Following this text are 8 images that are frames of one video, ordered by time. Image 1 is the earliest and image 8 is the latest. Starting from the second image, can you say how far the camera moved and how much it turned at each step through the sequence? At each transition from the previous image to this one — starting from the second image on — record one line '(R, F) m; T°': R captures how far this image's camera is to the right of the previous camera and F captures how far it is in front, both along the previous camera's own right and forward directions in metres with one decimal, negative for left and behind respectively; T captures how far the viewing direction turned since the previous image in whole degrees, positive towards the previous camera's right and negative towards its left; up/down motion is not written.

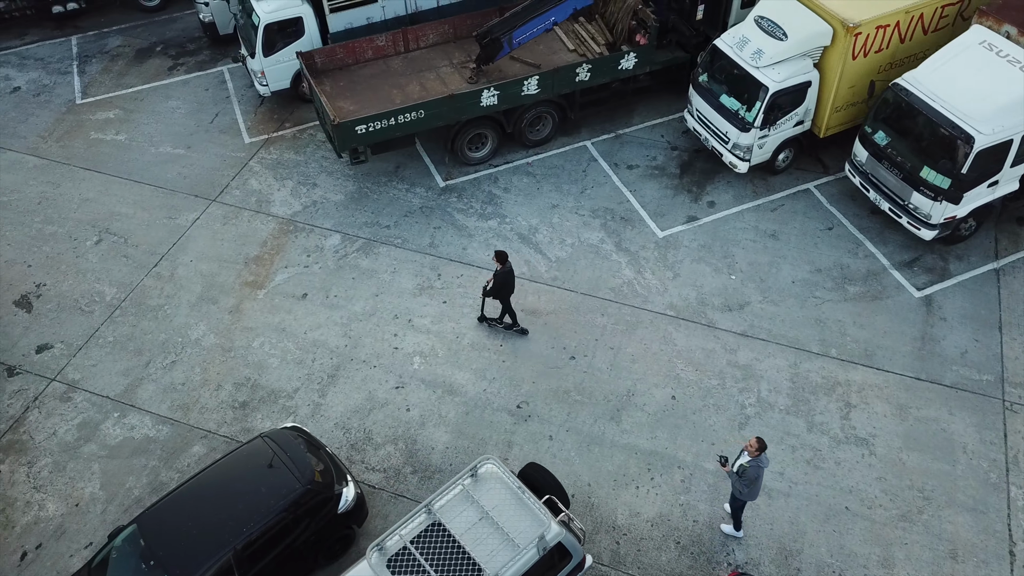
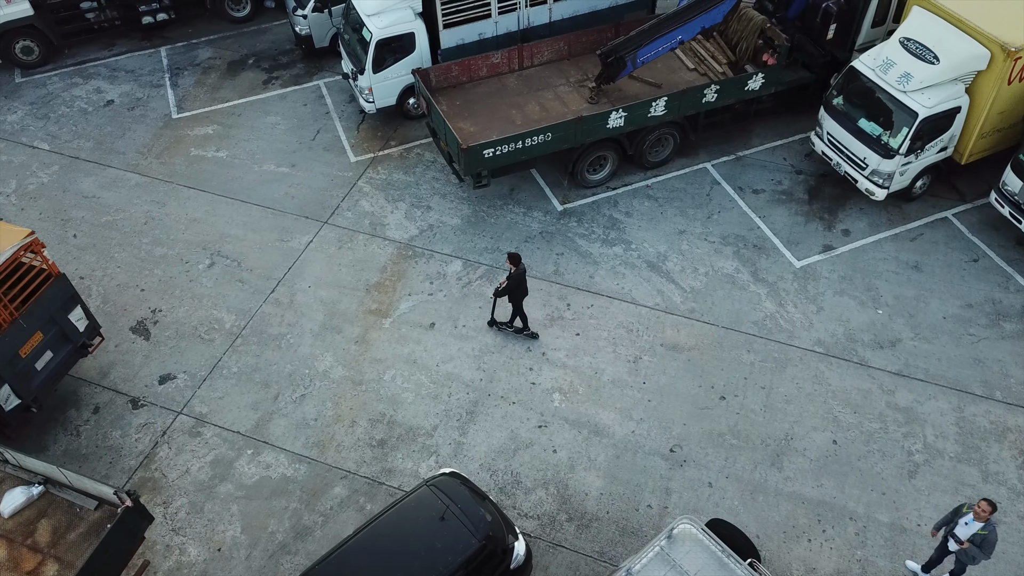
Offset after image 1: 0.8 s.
(-1.5, +0.4) m; -1°
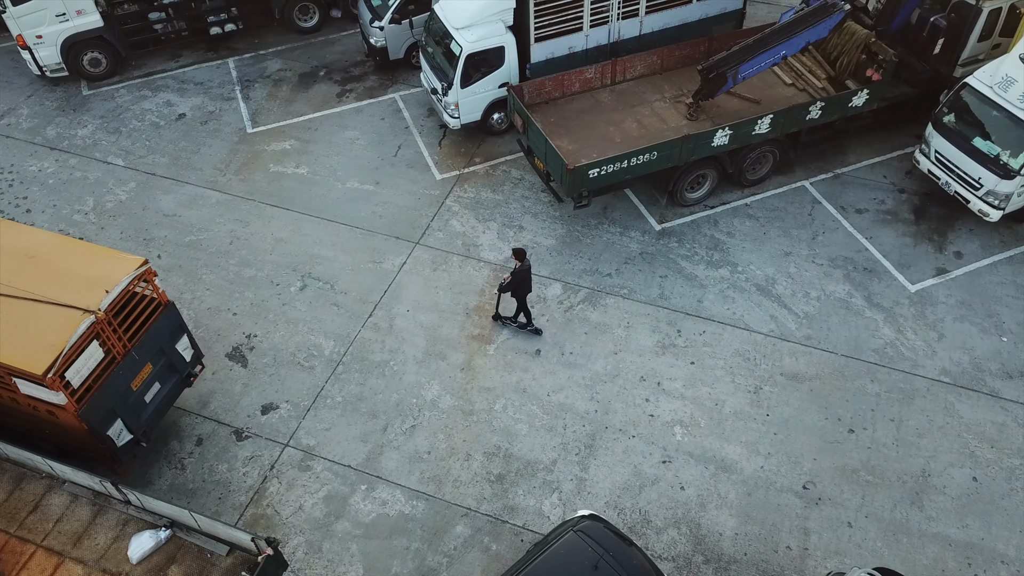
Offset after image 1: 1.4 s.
(-1.3, +0.3) m; 0°
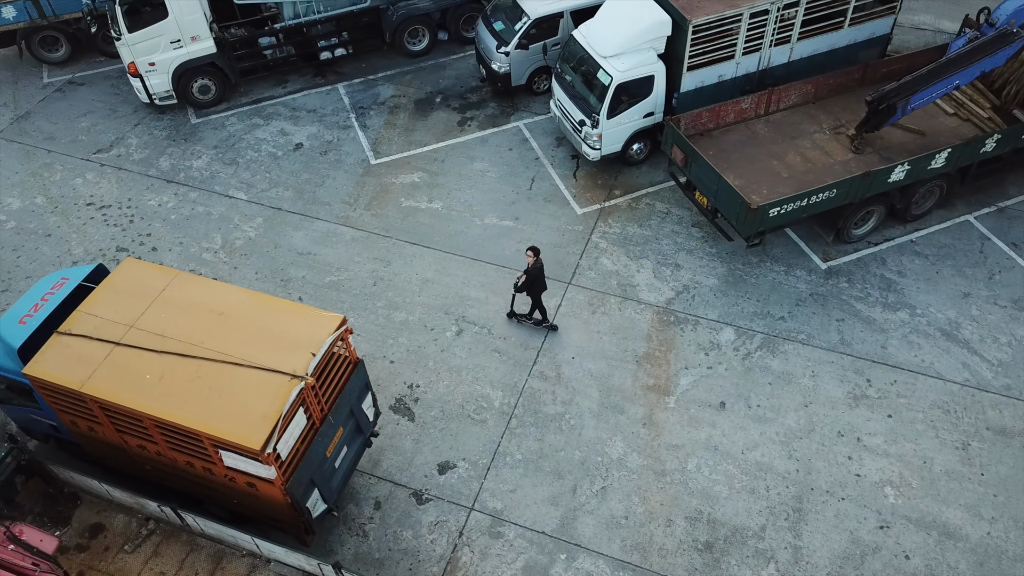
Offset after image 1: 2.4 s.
(-2.0, +0.5) m; 0°
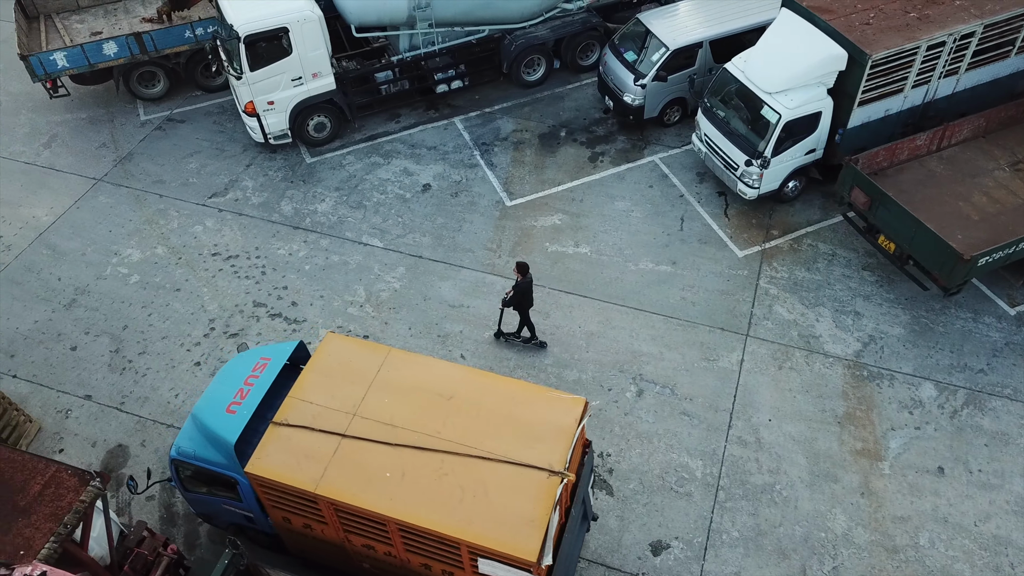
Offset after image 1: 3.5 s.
(-2.1, +0.6) m; +1°
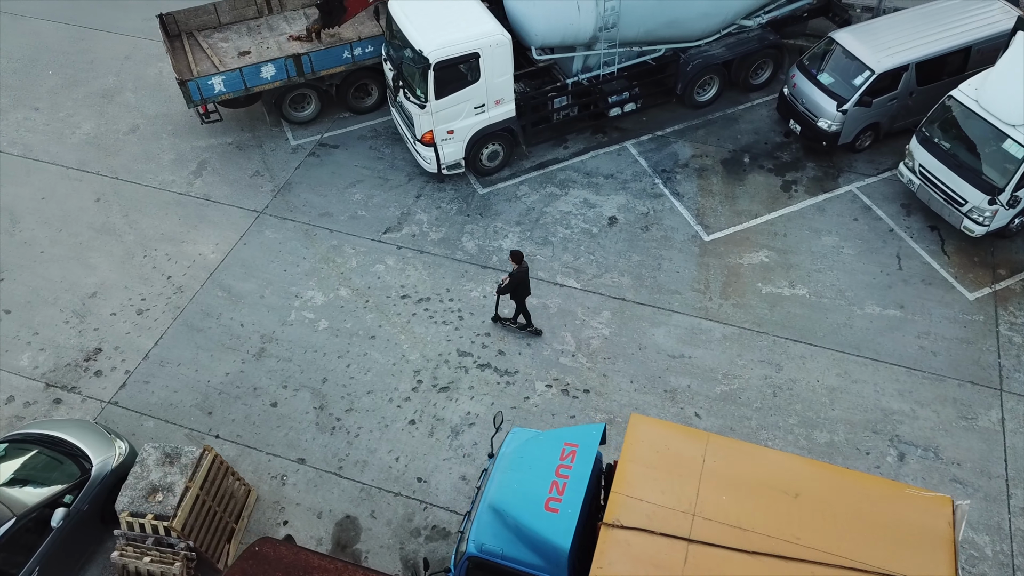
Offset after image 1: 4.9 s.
(-2.5, +0.7) m; 0°
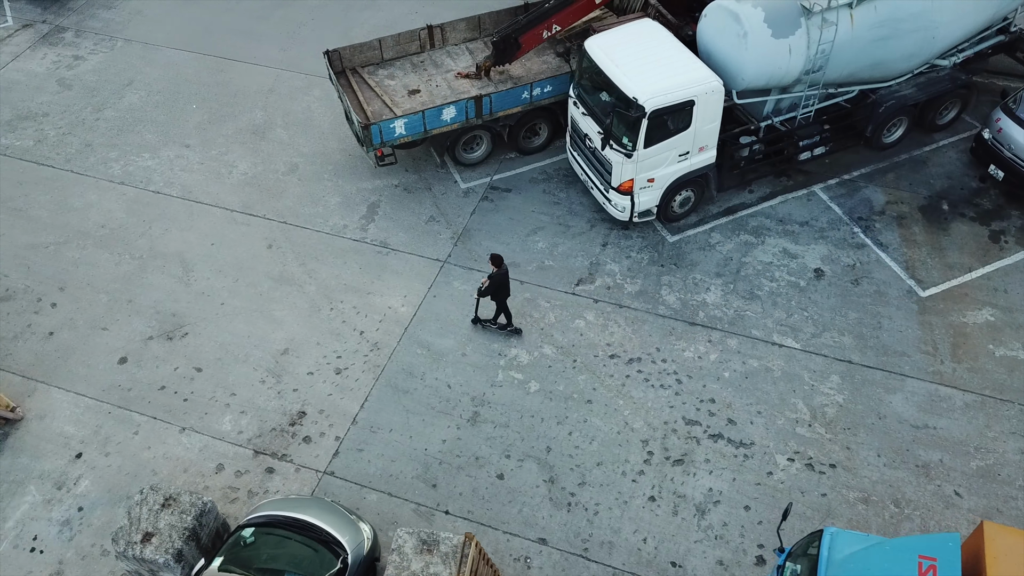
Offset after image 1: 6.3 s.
(-2.4, +0.5) m; -1°
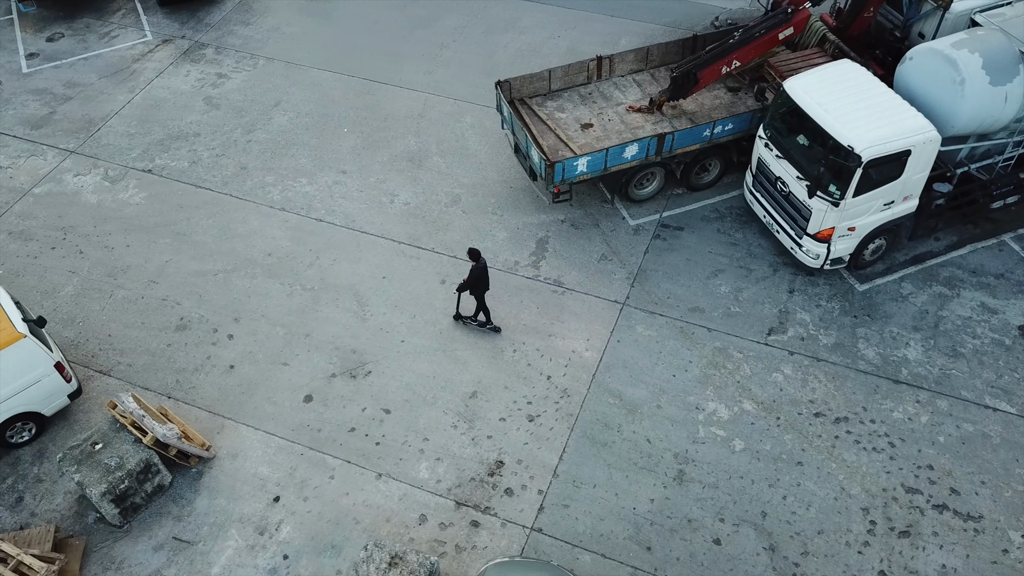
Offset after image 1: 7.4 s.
(-2.0, +0.3) m; -2°
